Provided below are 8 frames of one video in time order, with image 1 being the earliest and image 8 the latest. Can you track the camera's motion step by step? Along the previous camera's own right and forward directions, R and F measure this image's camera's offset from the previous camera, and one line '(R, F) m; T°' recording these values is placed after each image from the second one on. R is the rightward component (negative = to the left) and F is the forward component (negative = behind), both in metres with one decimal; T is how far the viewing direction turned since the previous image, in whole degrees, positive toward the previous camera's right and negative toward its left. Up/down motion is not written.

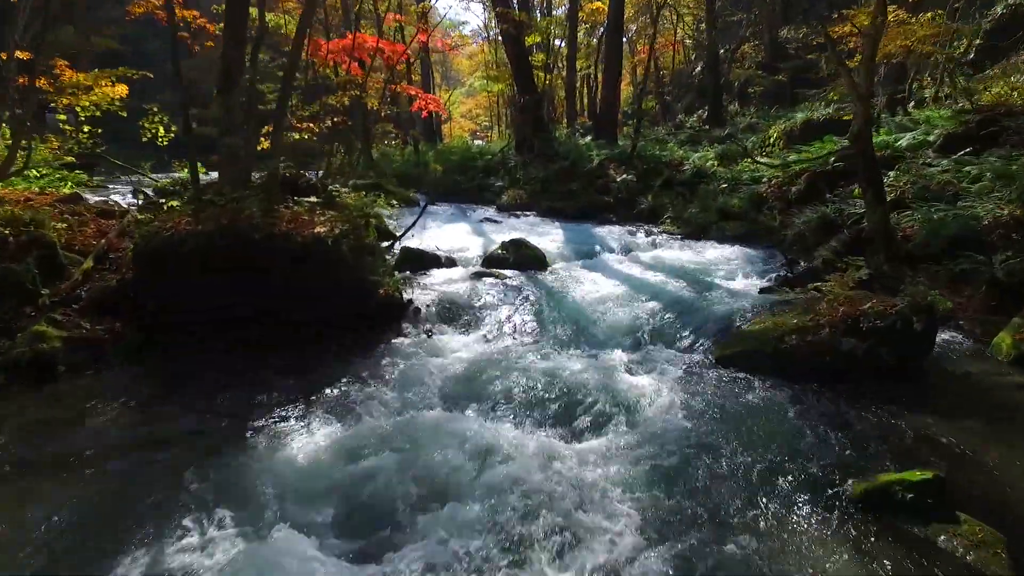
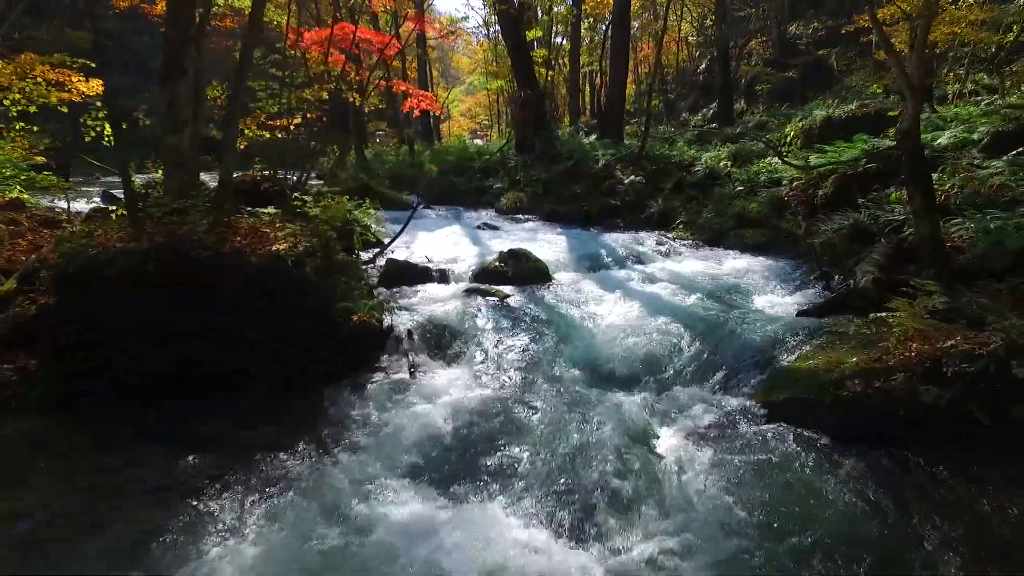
(0.0, +1.1) m; 0°
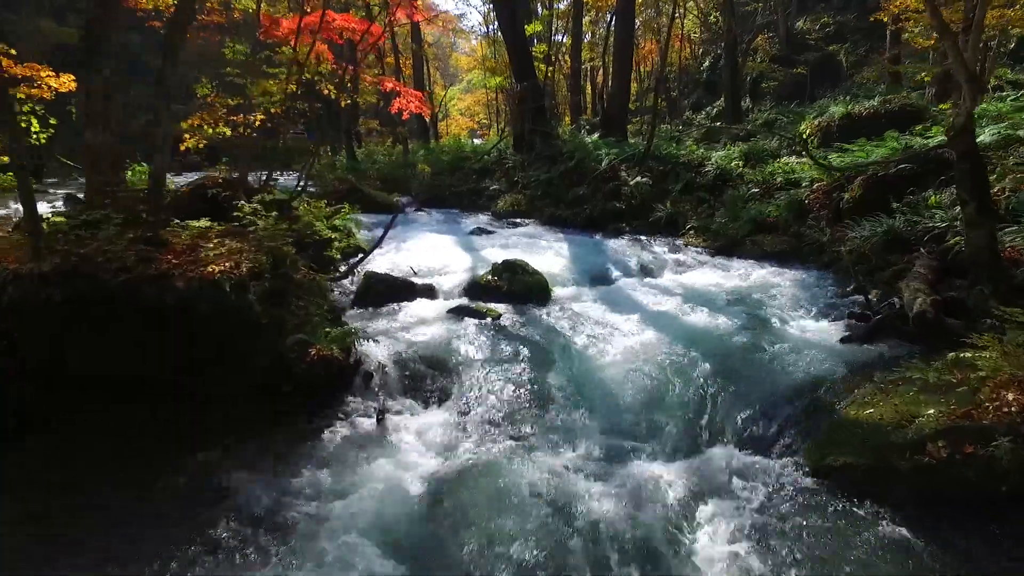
(+0.1, +1.0) m; 0°
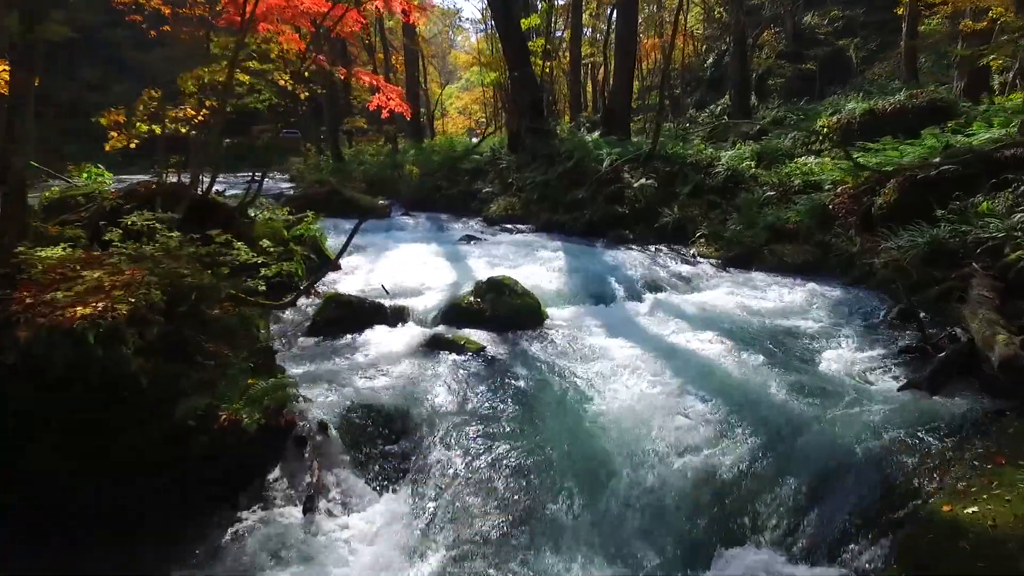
(+0.2, +1.2) m; 0°
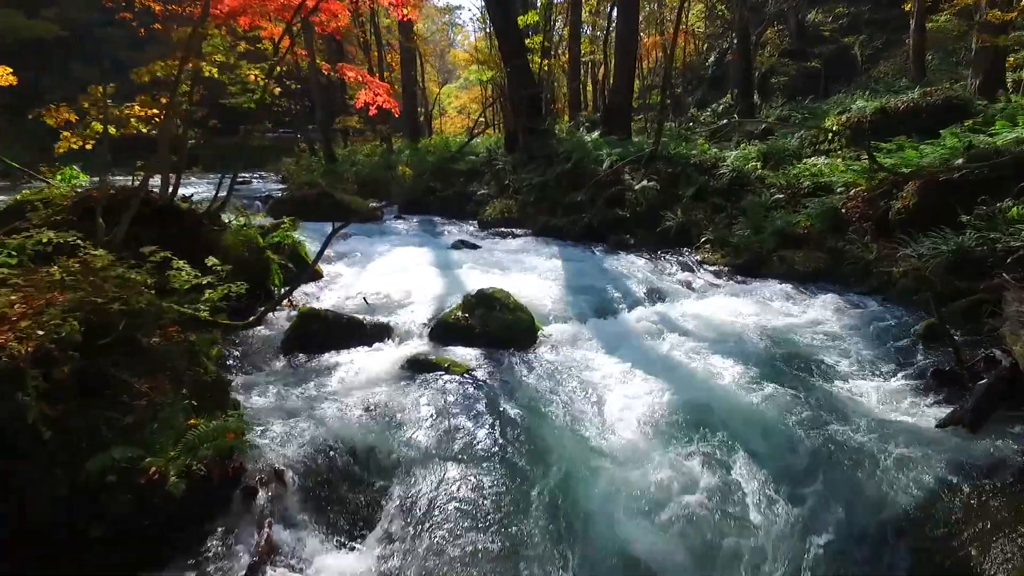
(+0.1, +0.6) m; 0°
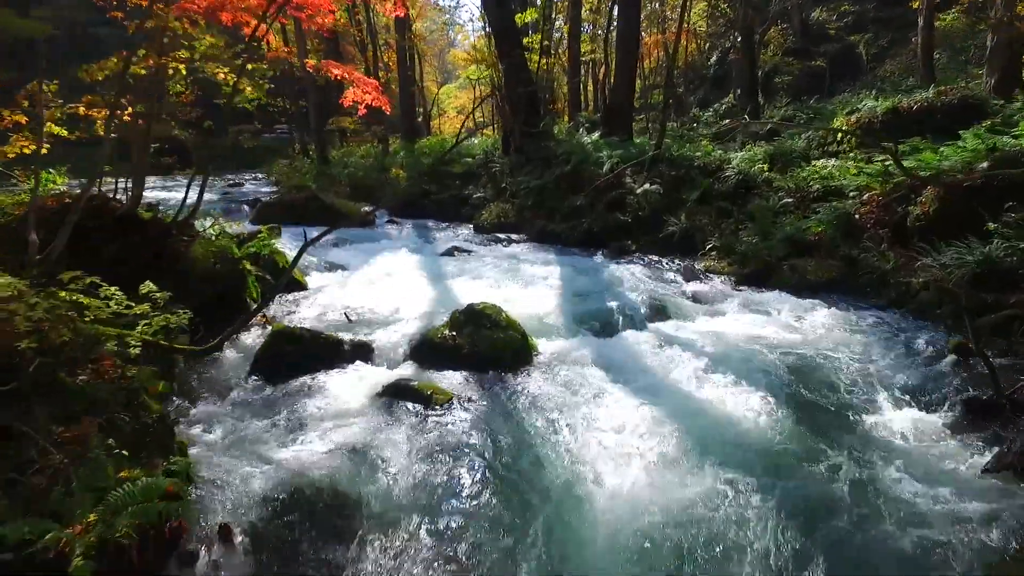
(+0.1, +0.5) m; 0°
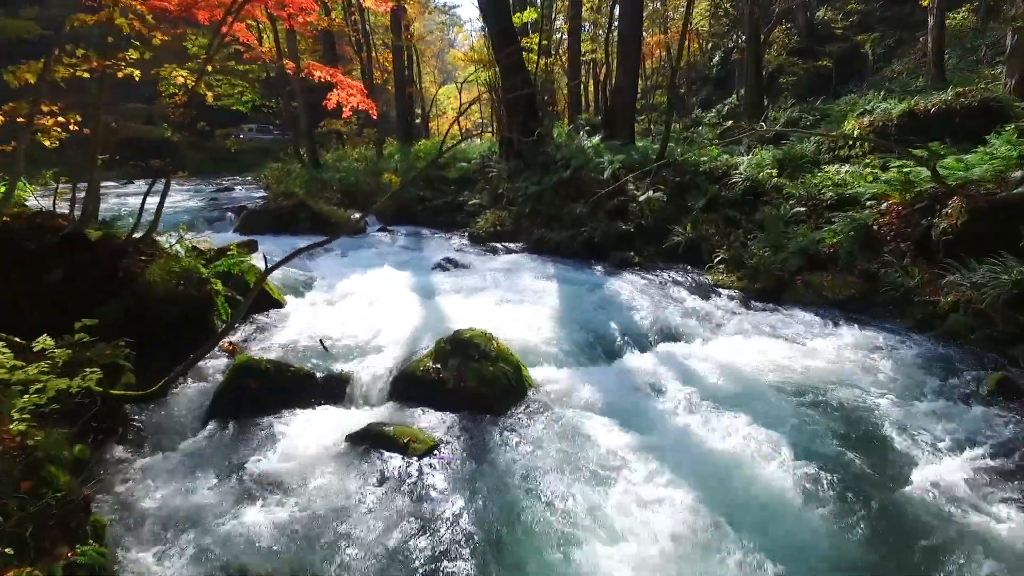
(+0.1, +0.6) m; 0°
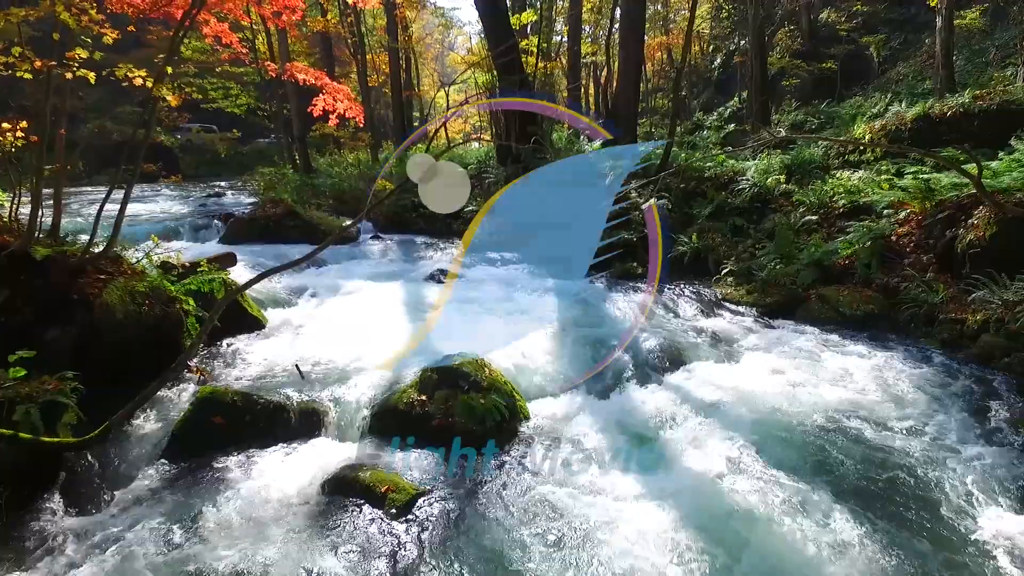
(+0.1, +0.5) m; 0°
